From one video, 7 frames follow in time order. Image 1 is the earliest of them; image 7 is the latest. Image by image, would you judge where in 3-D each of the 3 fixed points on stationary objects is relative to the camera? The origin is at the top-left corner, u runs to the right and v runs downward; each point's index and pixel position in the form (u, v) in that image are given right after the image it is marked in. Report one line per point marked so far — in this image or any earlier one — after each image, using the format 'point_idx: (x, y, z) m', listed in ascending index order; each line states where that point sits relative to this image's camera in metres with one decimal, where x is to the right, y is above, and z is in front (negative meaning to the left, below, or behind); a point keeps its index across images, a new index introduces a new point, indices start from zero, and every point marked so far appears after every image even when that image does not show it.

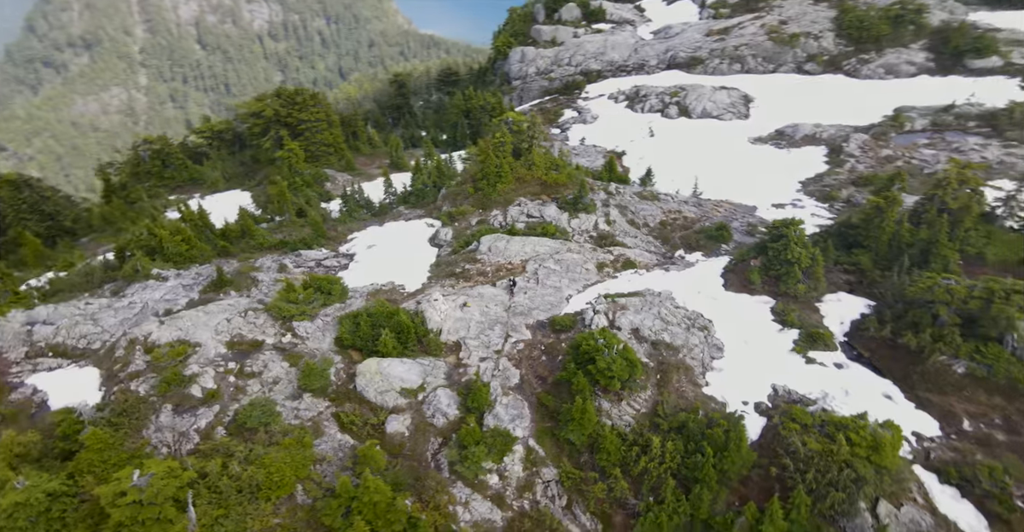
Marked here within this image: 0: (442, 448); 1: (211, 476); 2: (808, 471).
0: (-2.2, -5.4, +17.5) m
1: (-8.1, -5.7, +16.6) m
2: (+7.7, -5.4, +15.1) m
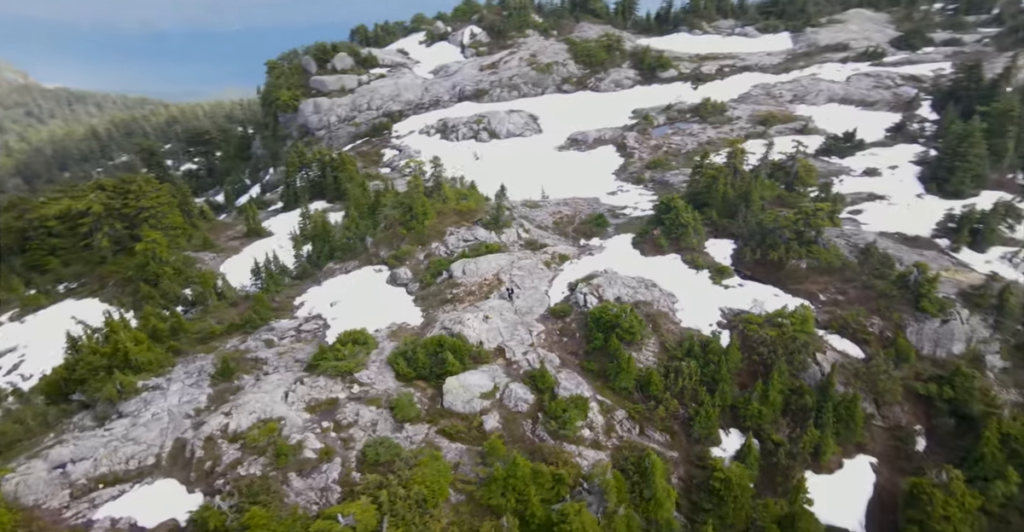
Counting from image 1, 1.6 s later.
0: (+0.9, -5.9, +21.7) m
1: (-4.0, -7.4, +18.6) m
2: (+10.6, -3.3, +23.5) m
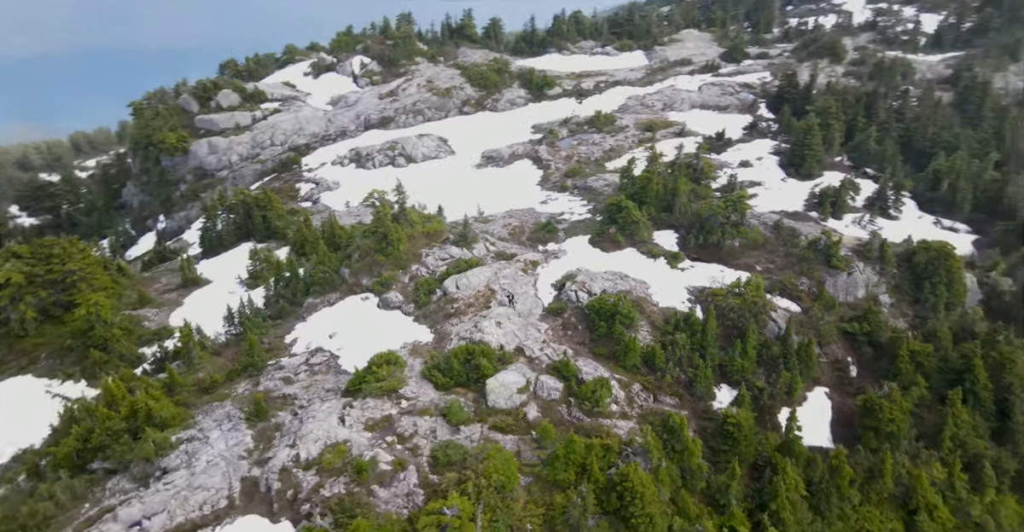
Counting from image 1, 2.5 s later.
0: (+2.5, -5.9, +24.6) m
1: (-1.4, -7.9, +20.5) m
2: (+11.2, -2.2, +28.4) m
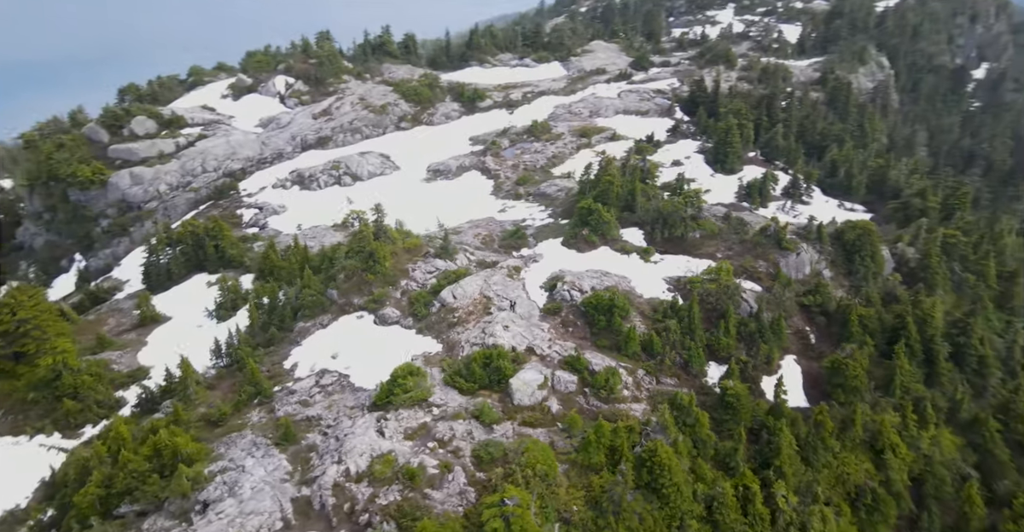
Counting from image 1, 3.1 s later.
0: (+3.4, -5.9, +26.6) m
1: (+0.4, -8.1, +21.9) m
2: (+11.2, -1.6, +31.6) m
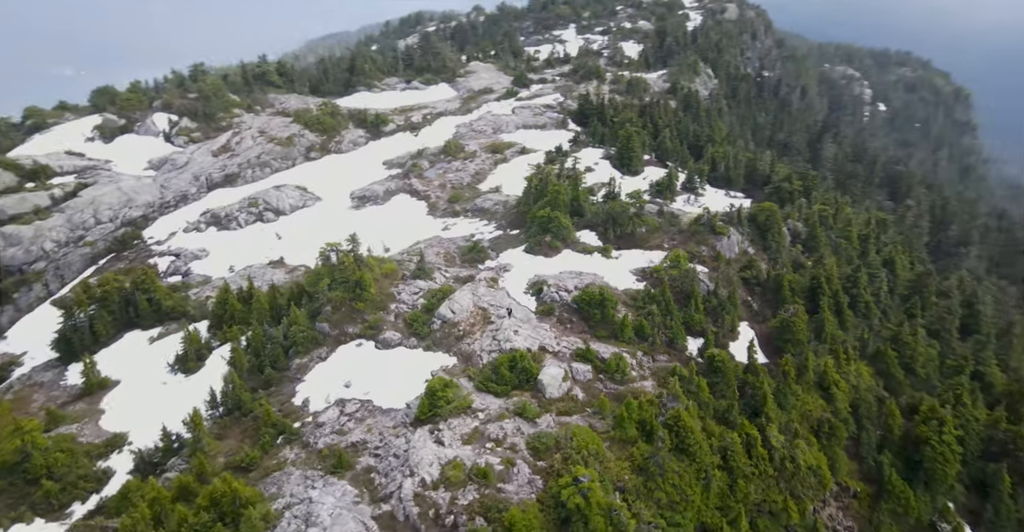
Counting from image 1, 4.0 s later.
0: (+4.7, -5.8, +29.7) m
1: (+2.9, -8.2, +24.4) m
2: (+10.6, -0.8, +36.3) m
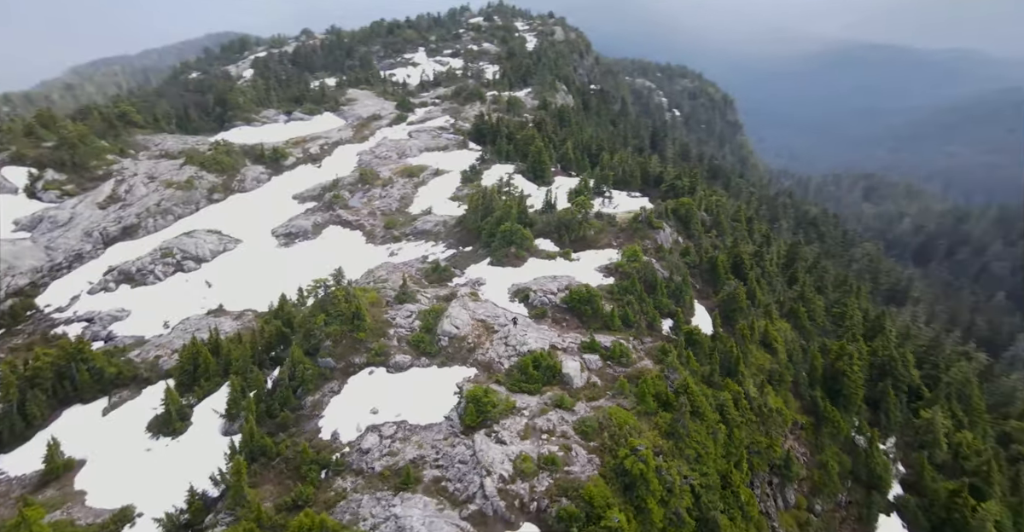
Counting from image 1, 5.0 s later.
0: (+5.7, -5.7, +33.5) m
1: (+5.5, -8.0, +28.0) m
2: (+9.3, -0.3, +41.3) m
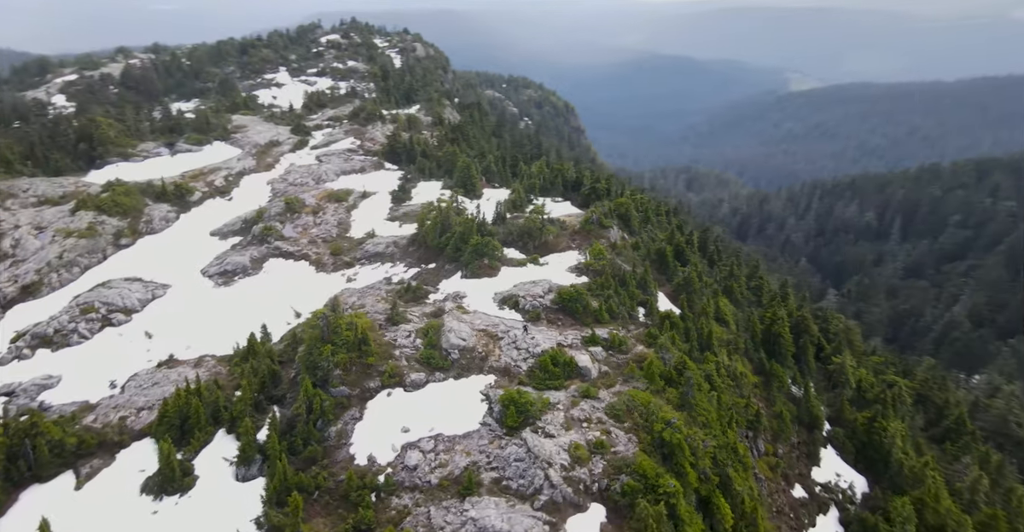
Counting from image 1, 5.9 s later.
0: (+6.4, -5.5, +36.8) m
1: (+7.6, -7.7, +31.3) m
2: (+7.7, 0.0, +45.3) m
